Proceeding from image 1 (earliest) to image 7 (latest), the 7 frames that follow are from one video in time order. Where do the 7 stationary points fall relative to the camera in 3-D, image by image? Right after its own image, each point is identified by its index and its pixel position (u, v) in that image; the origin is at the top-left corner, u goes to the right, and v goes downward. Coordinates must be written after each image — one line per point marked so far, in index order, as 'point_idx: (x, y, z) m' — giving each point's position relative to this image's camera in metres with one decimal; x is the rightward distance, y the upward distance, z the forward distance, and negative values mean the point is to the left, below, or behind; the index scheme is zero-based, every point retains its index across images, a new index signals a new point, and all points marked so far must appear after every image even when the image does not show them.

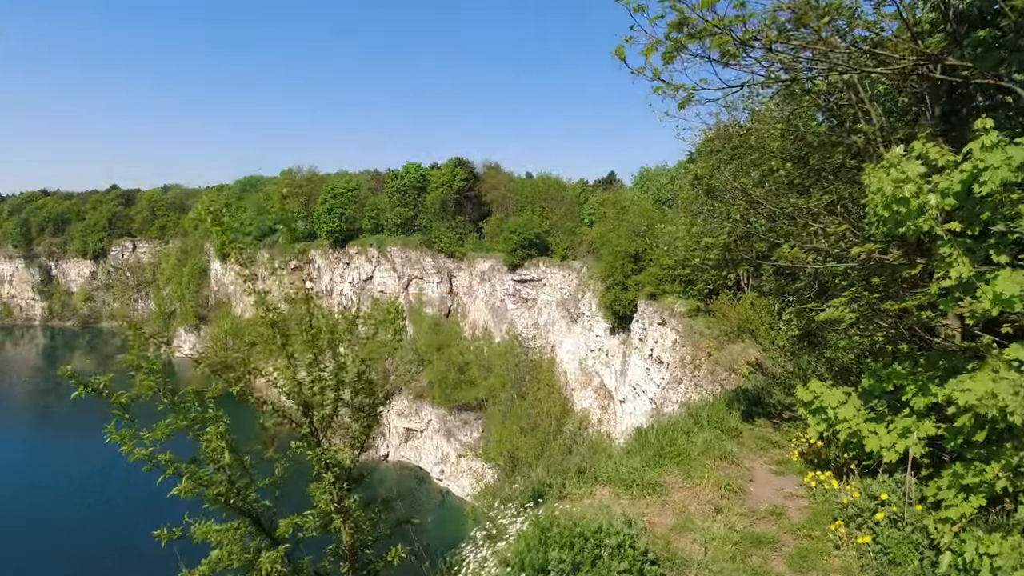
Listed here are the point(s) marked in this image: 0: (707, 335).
0: (+4.8, -1.2, +14.1) m
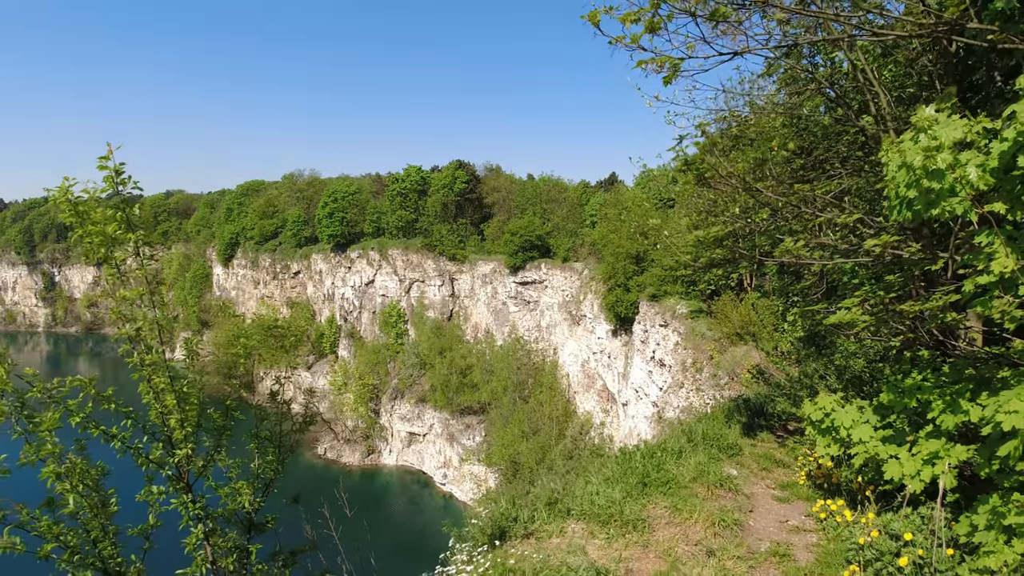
0: (+4.7, -1.2, +13.6) m
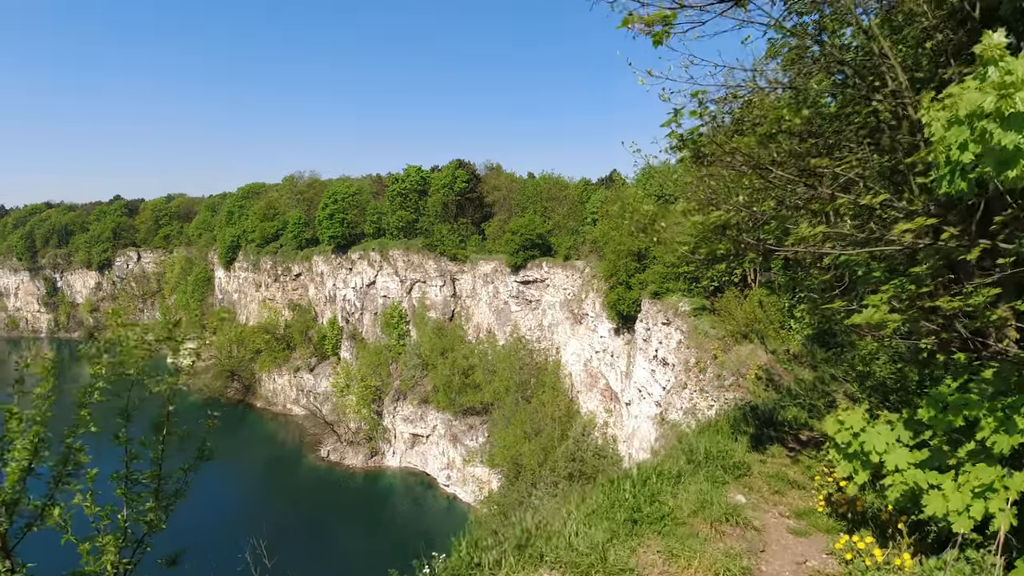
0: (+4.6, -1.1, +13.1) m
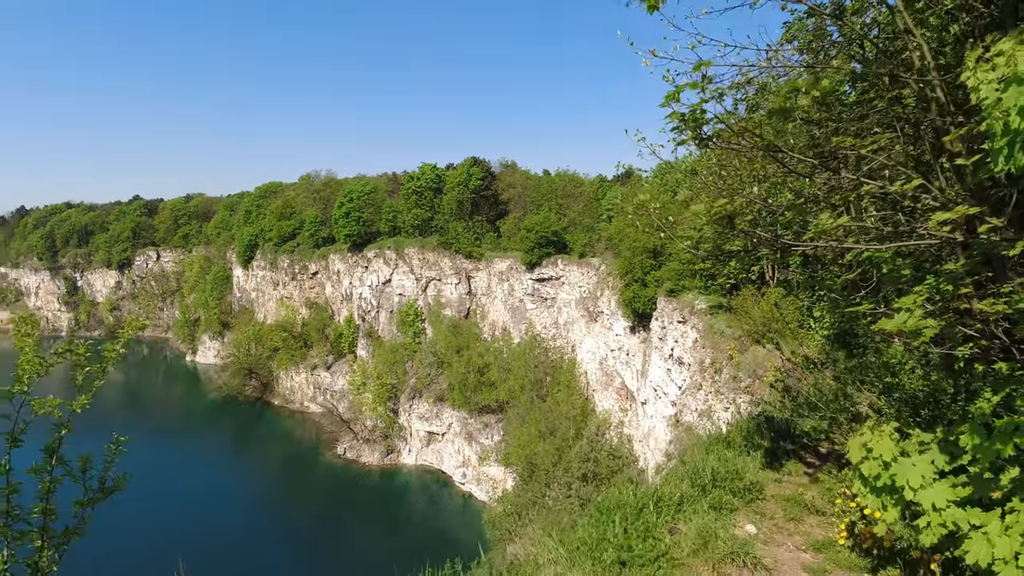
0: (+4.8, -1.0, +12.7) m
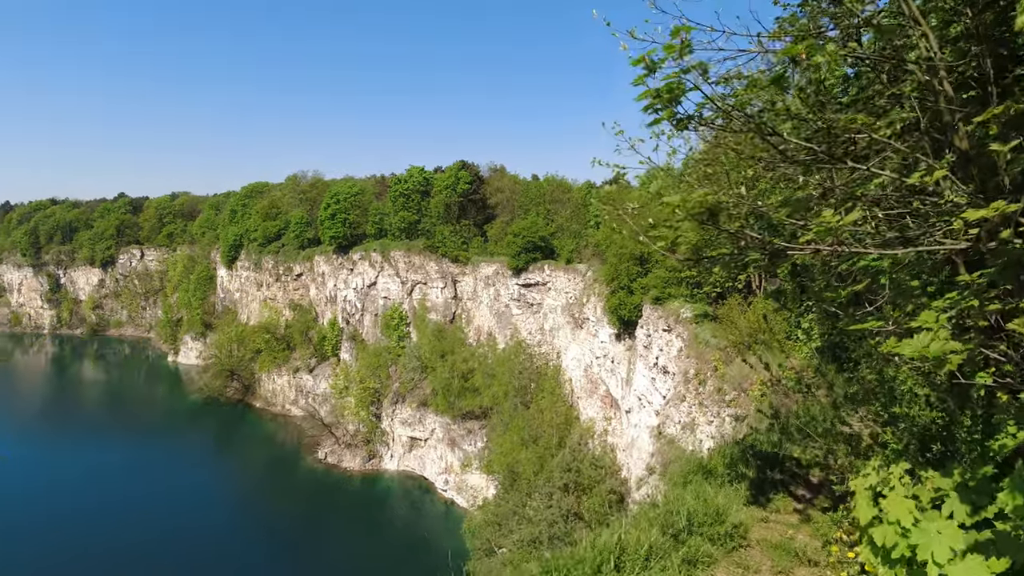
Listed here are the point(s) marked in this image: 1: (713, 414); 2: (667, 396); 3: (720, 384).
0: (+4.4, -1.2, +12.3) m
1: (+3.9, -2.4, +11.0) m
2: (+4.5, -3.2, +16.6) m
3: (+4.0, -1.8, +11.1) m
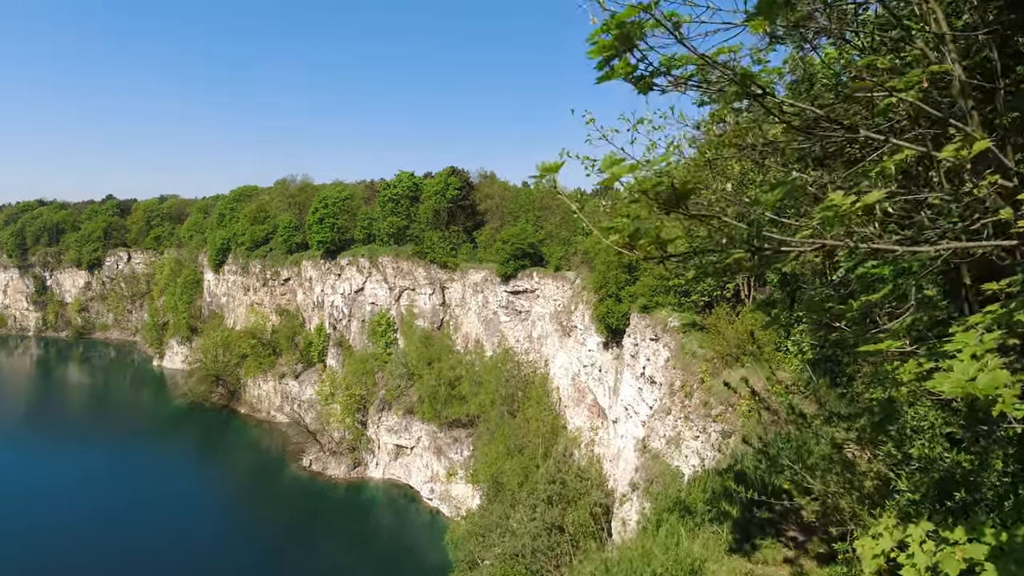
0: (+3.9, -1.4, +11.9) m
1: (+3.5, -2.6, +10.6) m
2: (+4.0, -3.4, +16.2) m
3: (+3.6, -2.0, +10.7) m
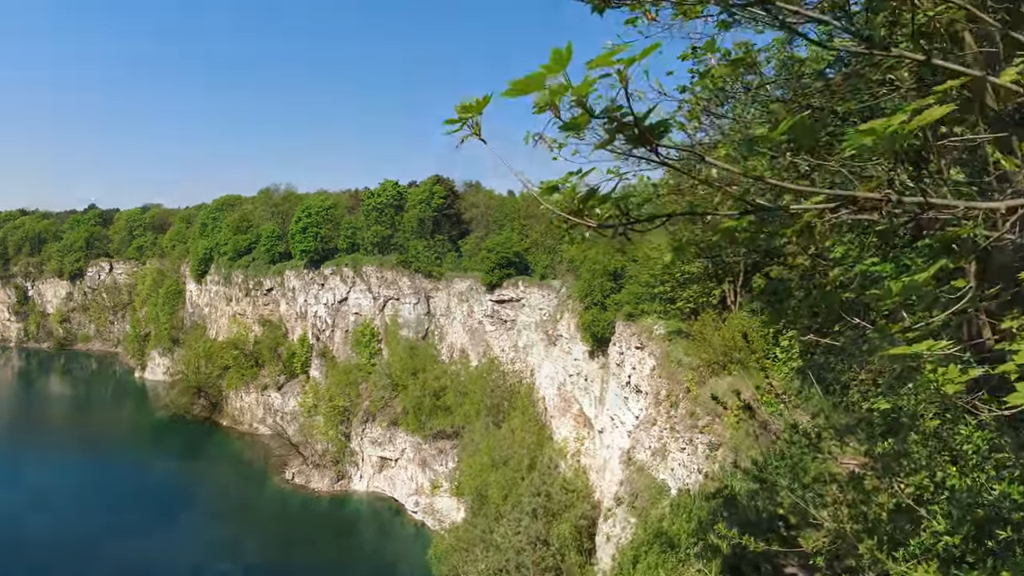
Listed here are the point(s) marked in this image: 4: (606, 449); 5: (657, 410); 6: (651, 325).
0: (+3.5, -1.5, +11.6) m
1: (+3.1, -2.7, +10.2) m
2: (+3.5, -3.6, +15.8) m
3: (+3.2, -2.1, +10.3) m
4: (+3.2, -5.7, +19.8) m
5: (+3.1, -2.5, +12.0) m
6: (+3.6, -1.0, +15.2) m
